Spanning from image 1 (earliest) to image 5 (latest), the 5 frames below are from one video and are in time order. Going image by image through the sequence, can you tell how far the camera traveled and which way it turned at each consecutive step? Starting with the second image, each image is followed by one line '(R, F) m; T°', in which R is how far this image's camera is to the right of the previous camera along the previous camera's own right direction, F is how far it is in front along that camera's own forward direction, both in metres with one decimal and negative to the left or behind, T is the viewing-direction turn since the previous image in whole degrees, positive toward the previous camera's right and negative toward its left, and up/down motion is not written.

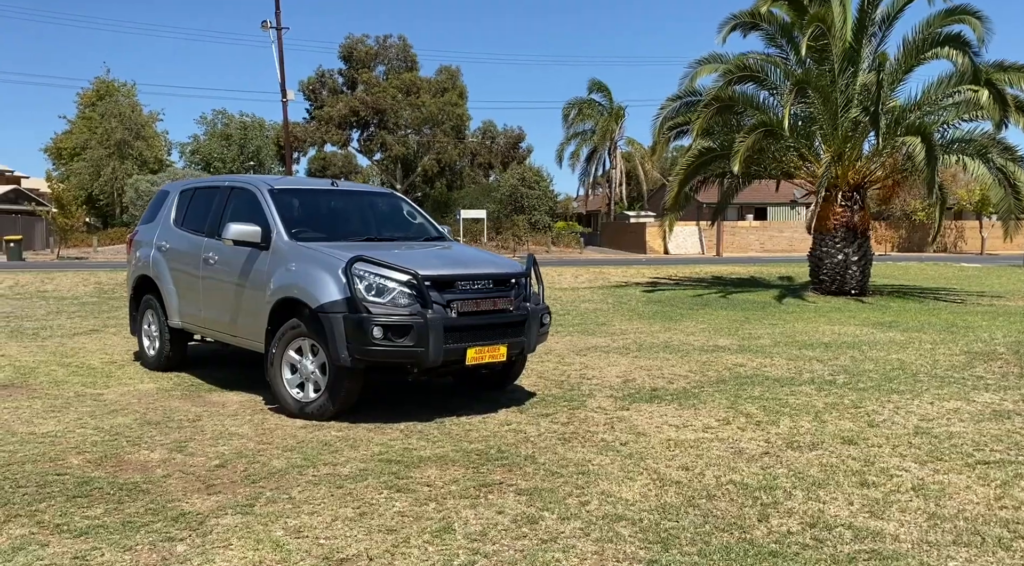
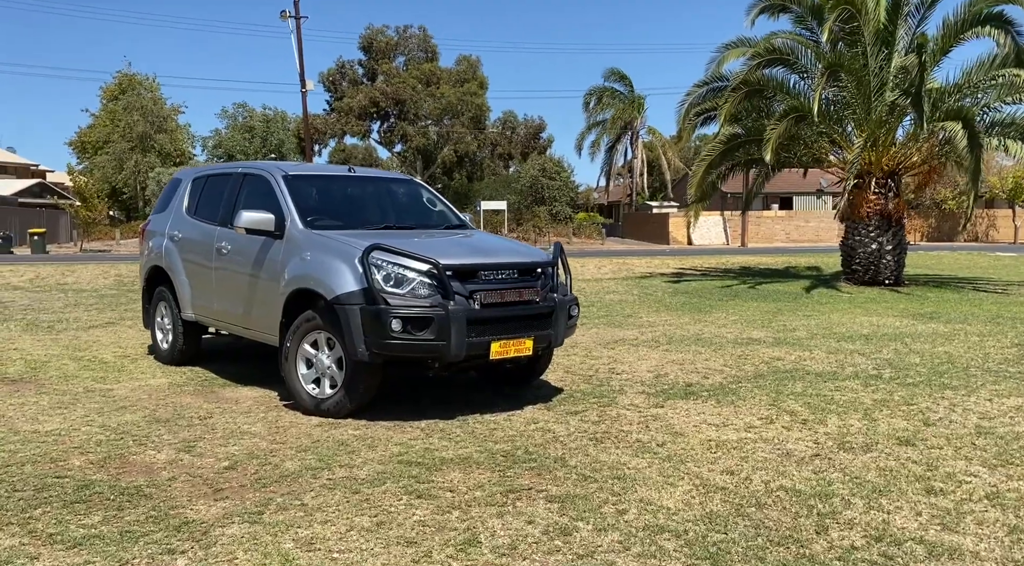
(0.0, +0.4) m; -1°
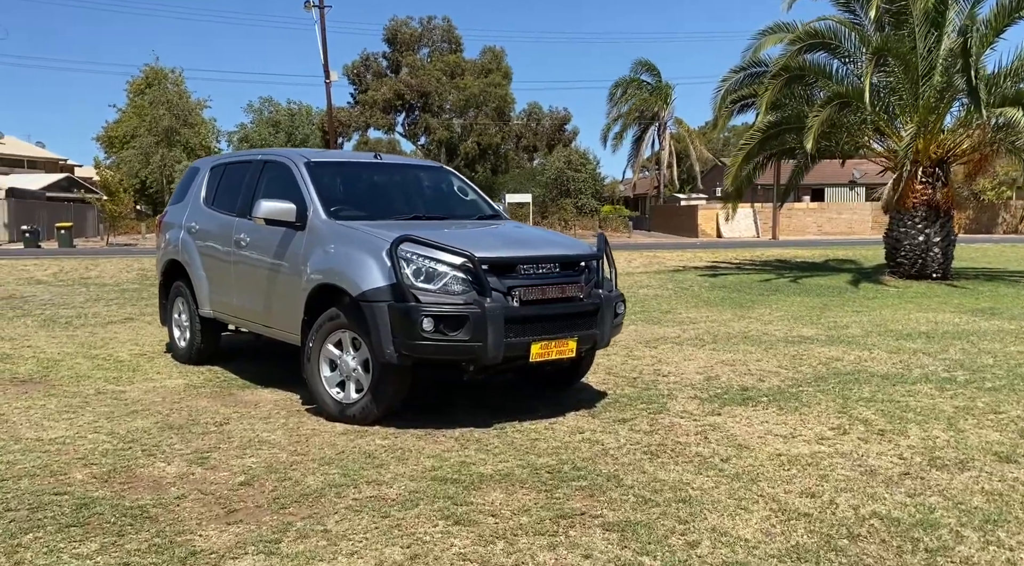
(-0.1, +0.5) m; -2°
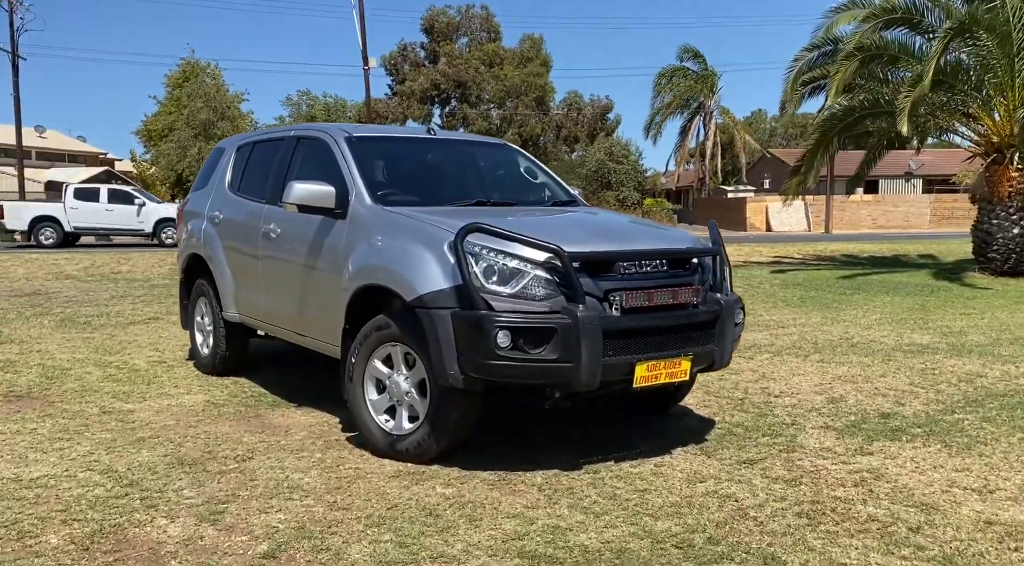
(-0.3, +1.2) m; -2°
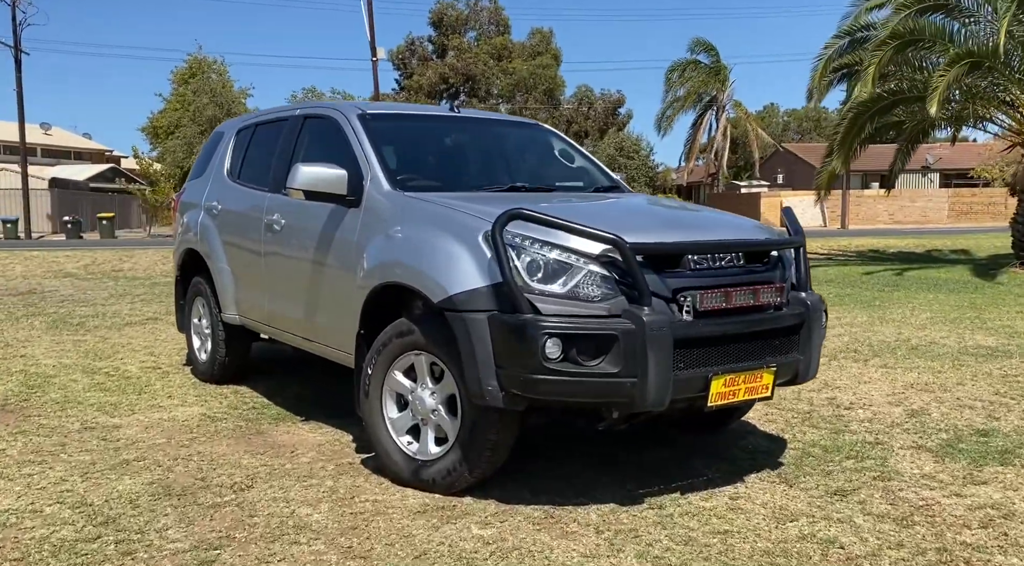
(-0.2, +0.7) m; 0°
